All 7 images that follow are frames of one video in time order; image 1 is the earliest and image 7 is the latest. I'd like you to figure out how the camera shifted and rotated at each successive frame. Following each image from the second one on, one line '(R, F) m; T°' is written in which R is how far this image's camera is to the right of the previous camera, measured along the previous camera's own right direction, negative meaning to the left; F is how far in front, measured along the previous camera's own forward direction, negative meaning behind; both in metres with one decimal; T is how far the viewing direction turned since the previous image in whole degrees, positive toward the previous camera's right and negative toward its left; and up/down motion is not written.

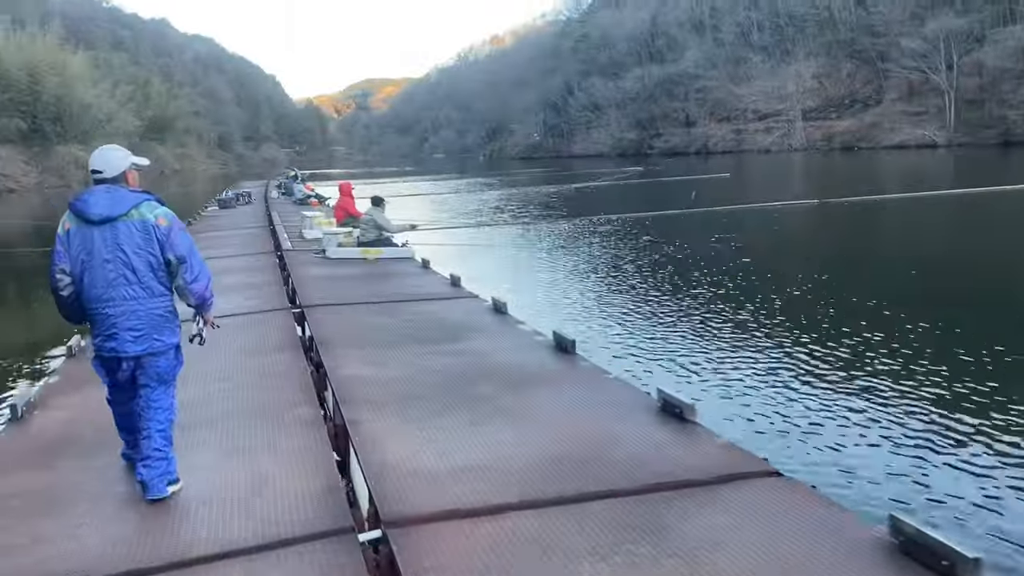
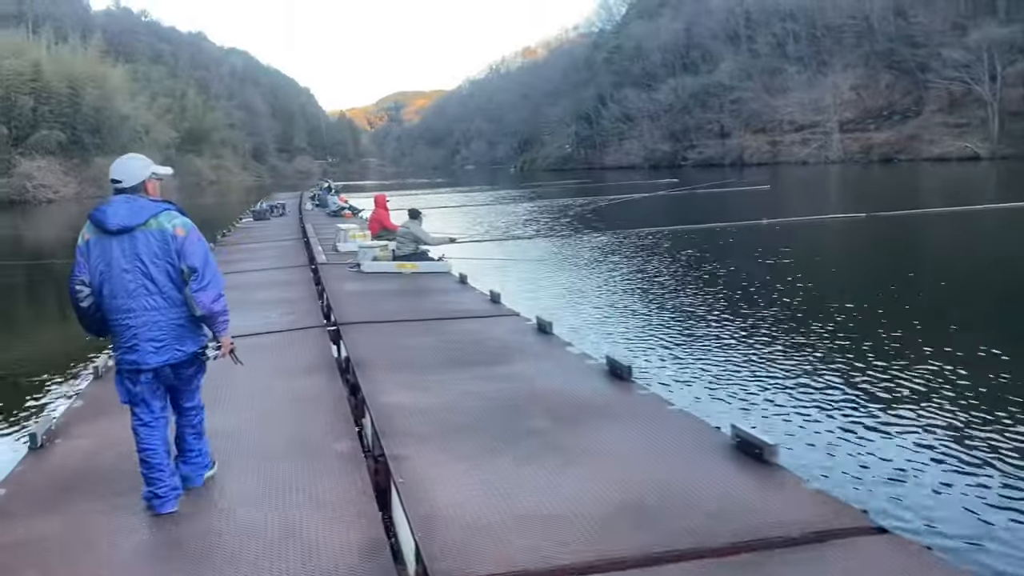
(-0.1, +0.4) m; -2°
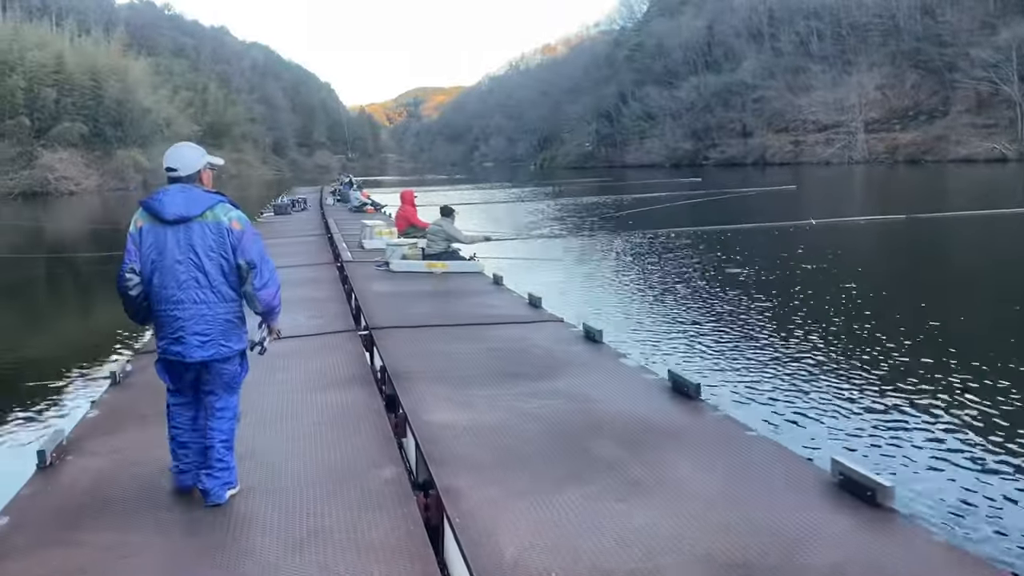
(-0.2, +0.4) m; -1°
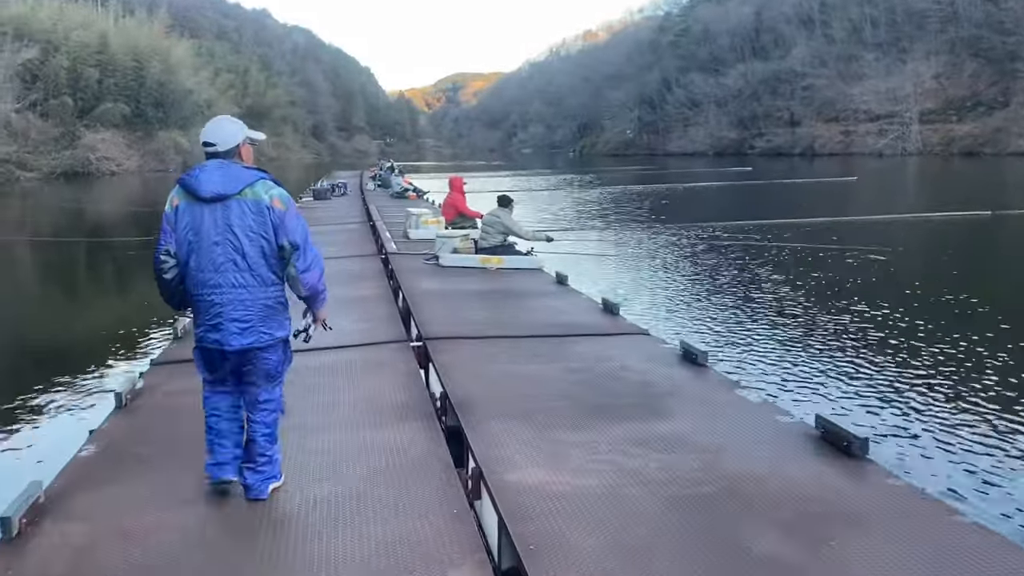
(-0.3, +1.0) m; -2°
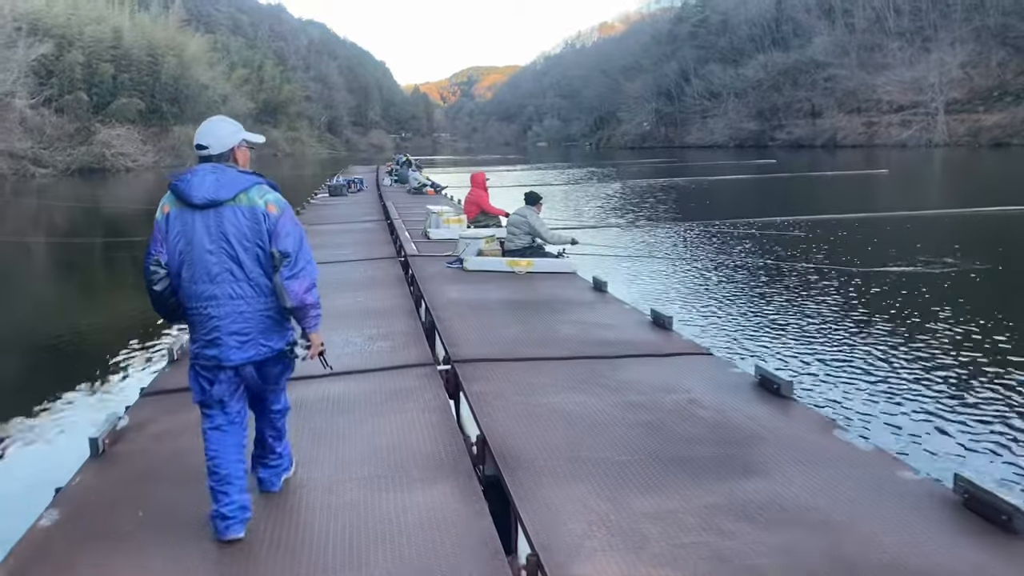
(-0.1, +0.7) m; -1°
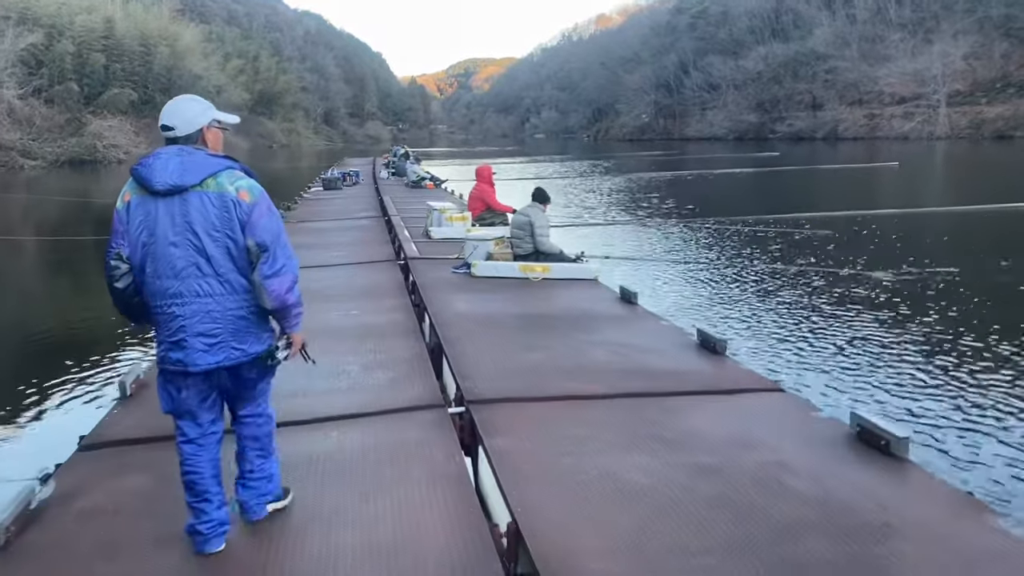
(-0.1, +0.9) m; 0°
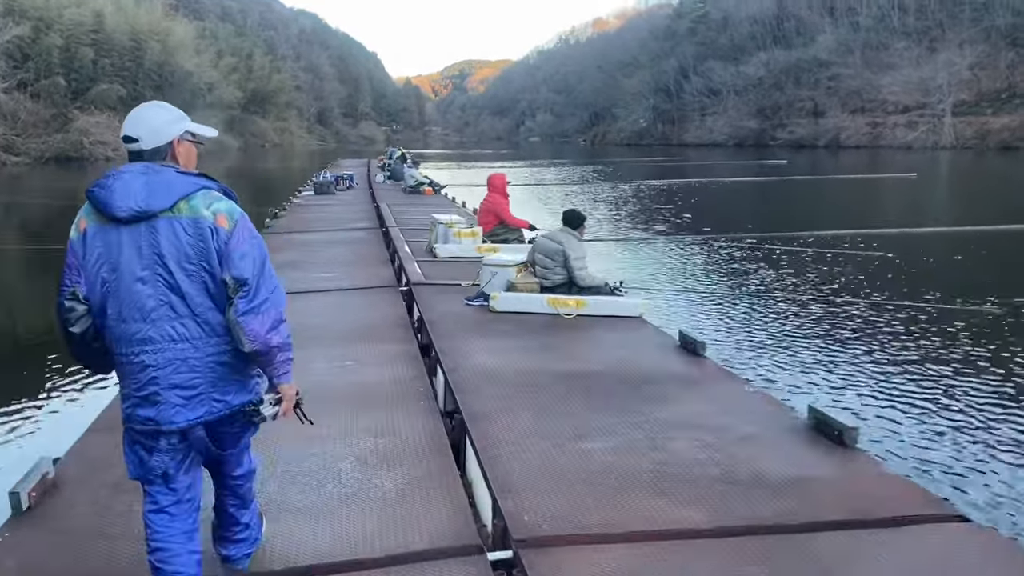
(-0.2, +1.2) m; +1°
